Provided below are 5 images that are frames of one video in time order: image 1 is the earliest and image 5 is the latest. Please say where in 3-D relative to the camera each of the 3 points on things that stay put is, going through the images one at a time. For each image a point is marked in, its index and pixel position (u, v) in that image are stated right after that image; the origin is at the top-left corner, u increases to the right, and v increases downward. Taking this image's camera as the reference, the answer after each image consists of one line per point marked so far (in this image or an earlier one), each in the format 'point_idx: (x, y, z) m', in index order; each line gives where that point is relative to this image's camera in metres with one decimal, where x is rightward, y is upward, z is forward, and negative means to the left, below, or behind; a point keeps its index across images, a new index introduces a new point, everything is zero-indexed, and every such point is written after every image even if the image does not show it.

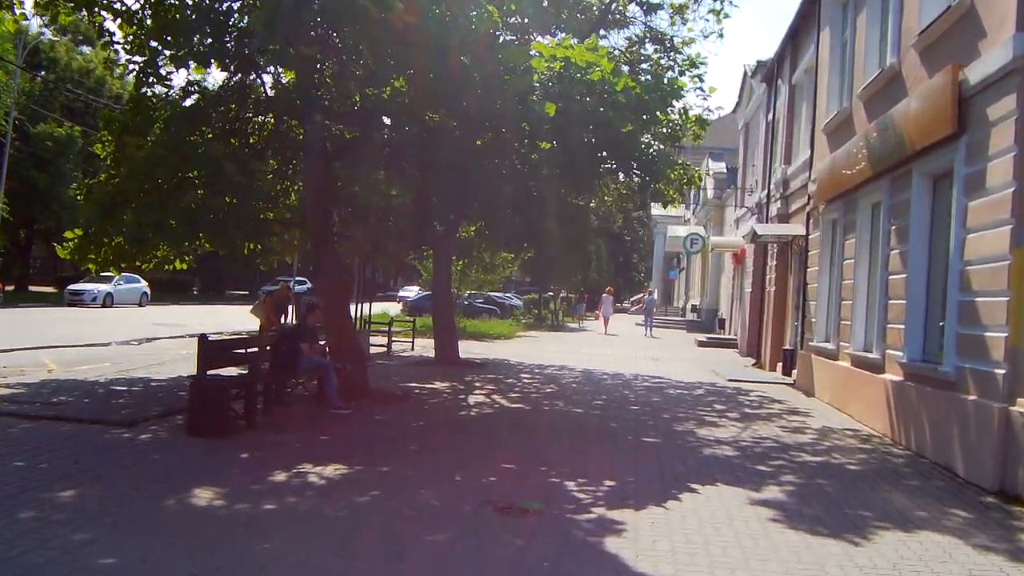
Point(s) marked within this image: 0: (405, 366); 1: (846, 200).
0: (-2.3, -1.7, +17.0) m
1: (+5.8, +1.5, +13.7) m
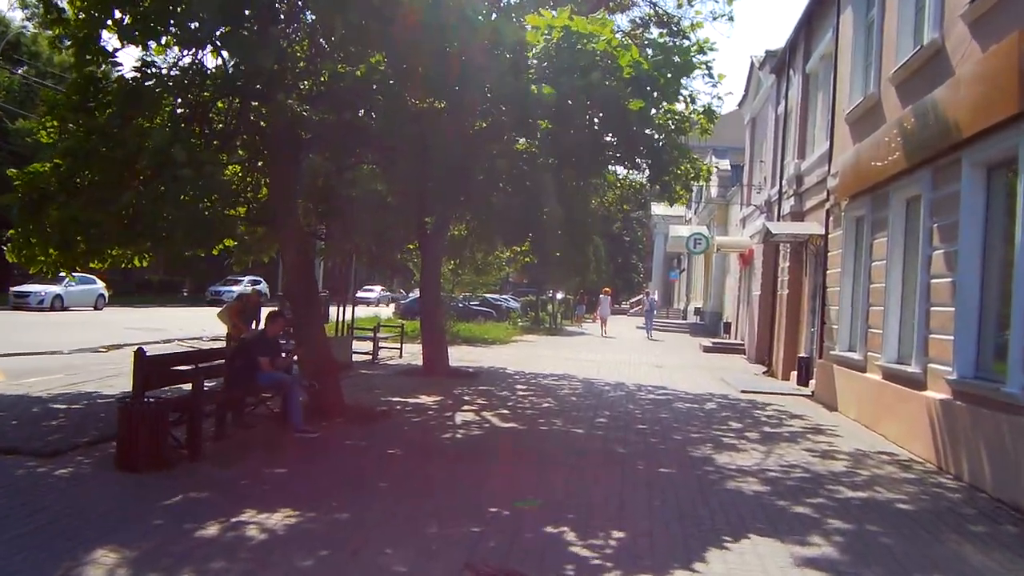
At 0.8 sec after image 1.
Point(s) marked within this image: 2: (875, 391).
0: (-2.4, -1.8, +15.6) m
1: (+5.7, +1.5, +12.4) m
2: (+5.3, -1.5, +11.6) m
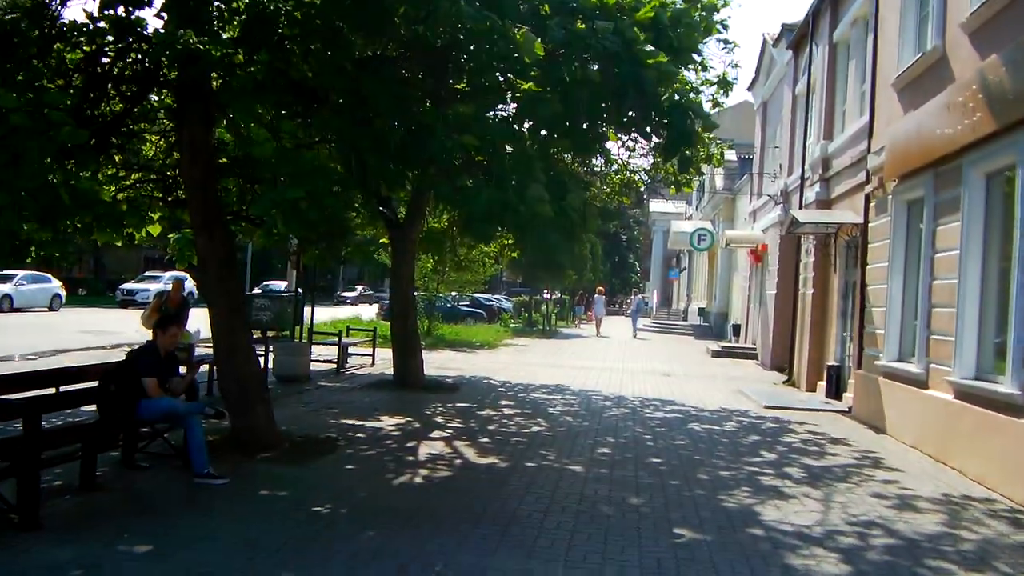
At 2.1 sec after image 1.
0: (-2.7, -1.7, +13.3) m
1: (+5.5, +1.5, +10.1) m
2: (+5.1, -1.5, +9.3) m
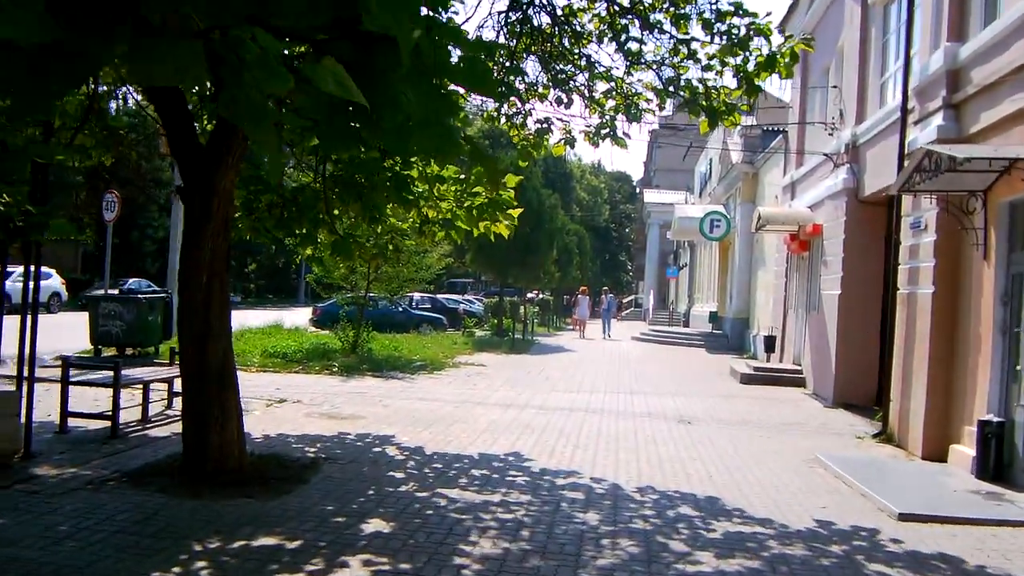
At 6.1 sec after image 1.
0: (-3.6, -1.7, +6.7) m
1: (+4.6, +1.5, +3.6) m
2: (+4.2, -1.5, +2.8) m
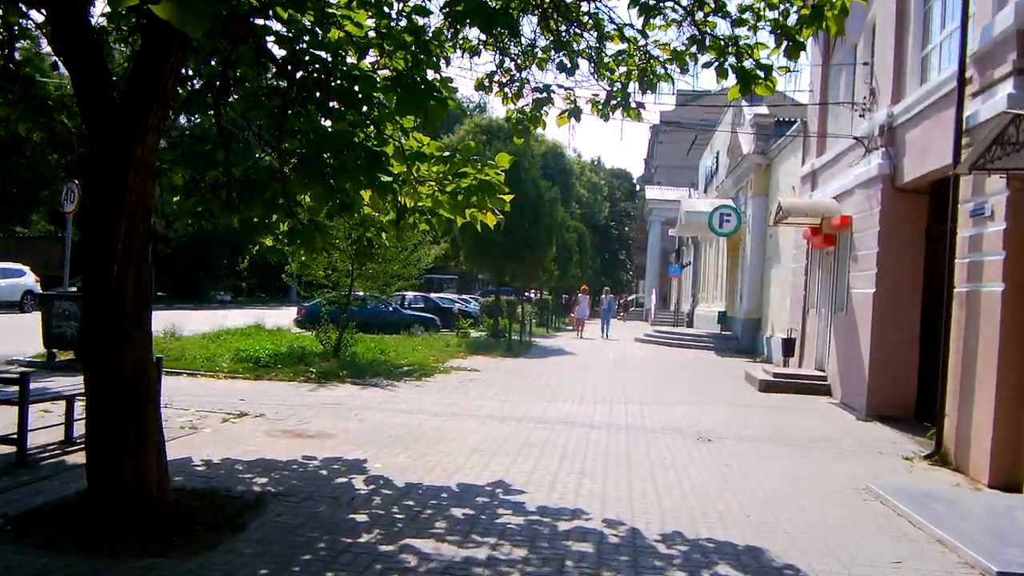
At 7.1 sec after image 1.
0: (-3.7, -1.7, +5.2) m
1: (+4.5, +1.6, +2.1) m
2: (+4.2, -1.4, +1.3) m
